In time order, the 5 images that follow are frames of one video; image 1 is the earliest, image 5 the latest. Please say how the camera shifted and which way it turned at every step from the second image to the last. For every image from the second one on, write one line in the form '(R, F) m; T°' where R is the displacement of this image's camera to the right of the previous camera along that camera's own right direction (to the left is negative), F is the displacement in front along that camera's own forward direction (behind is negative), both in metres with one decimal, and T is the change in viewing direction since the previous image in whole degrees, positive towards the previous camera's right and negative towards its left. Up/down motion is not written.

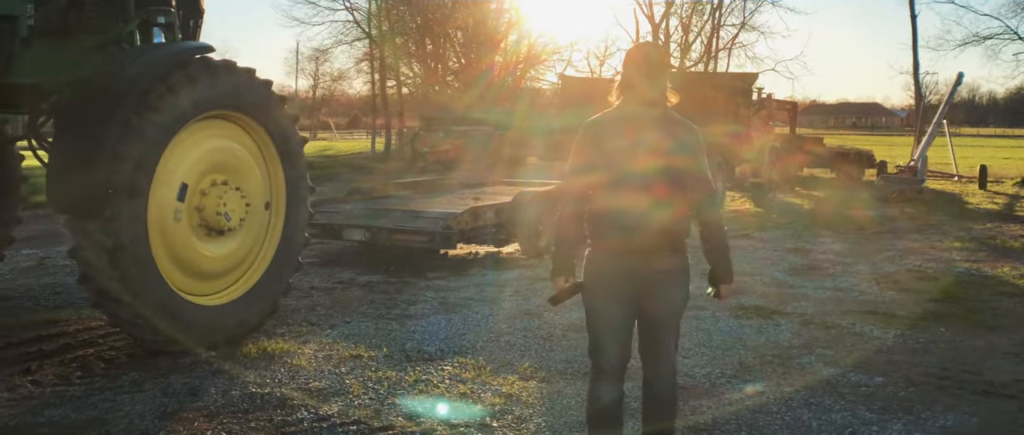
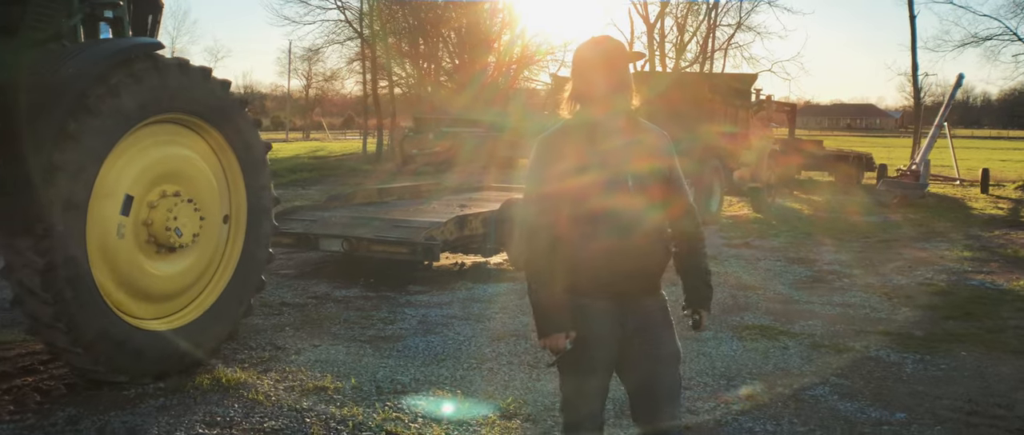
(+0.1, +0.5) m; 0°
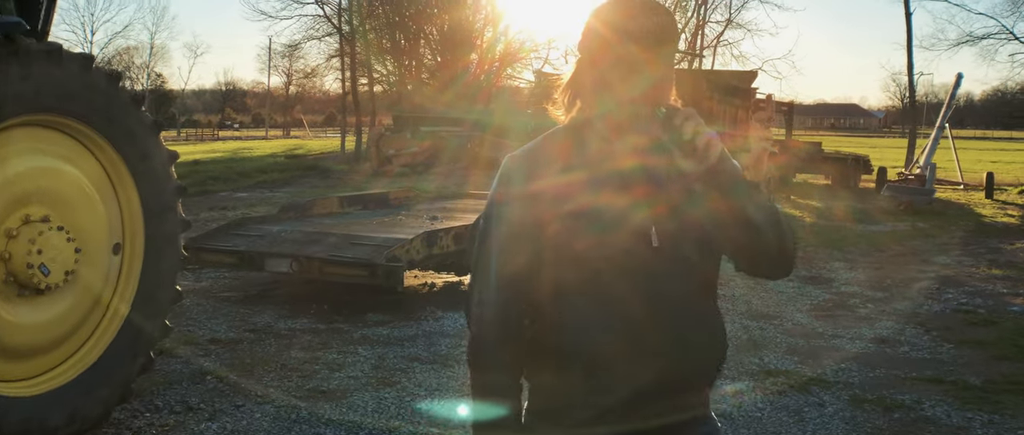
(0.0, +1.0) m; +1°
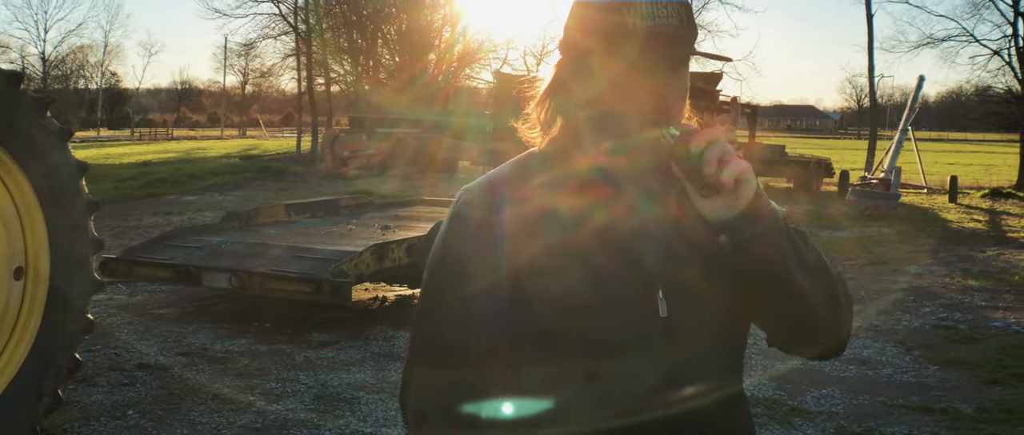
(0.0, +0.5) m; +3°
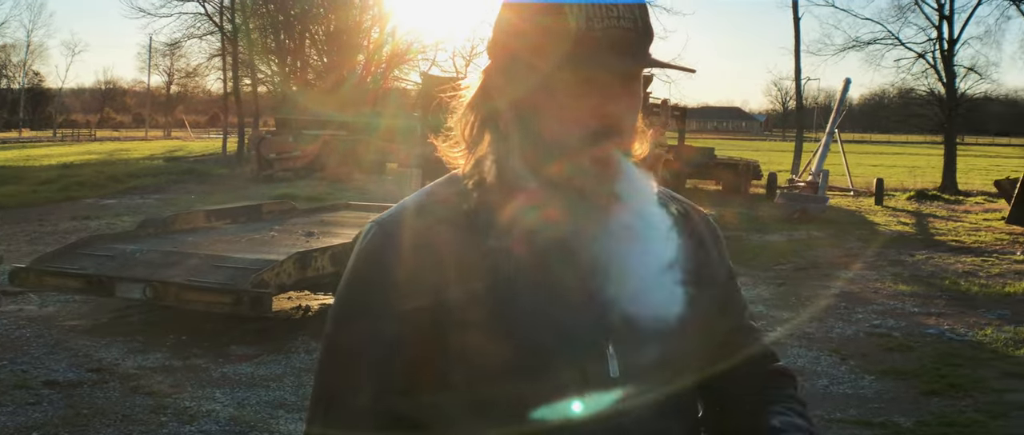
(+0.1, +0.3) m; +5°
